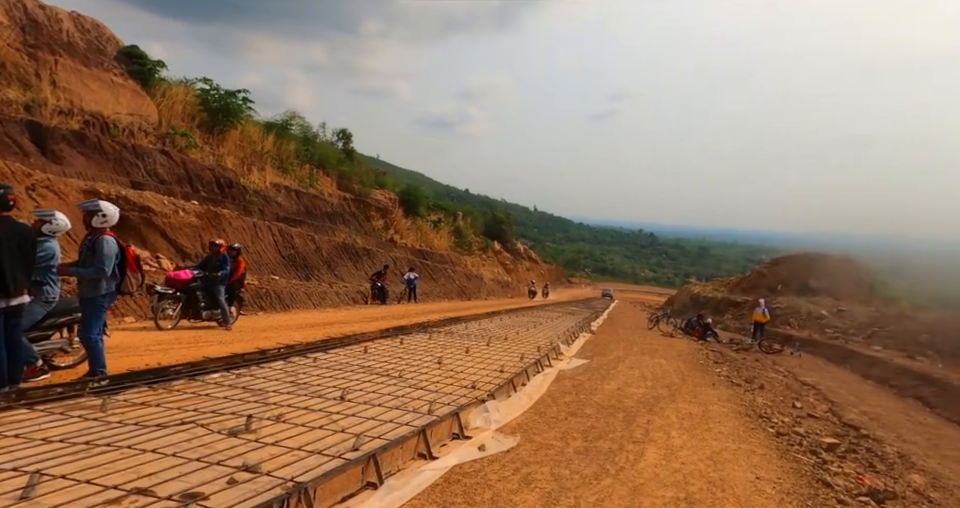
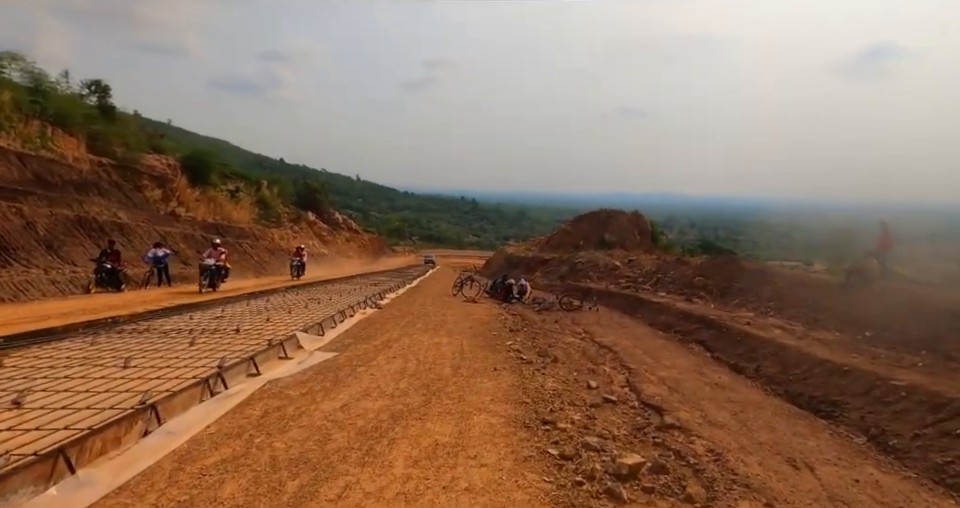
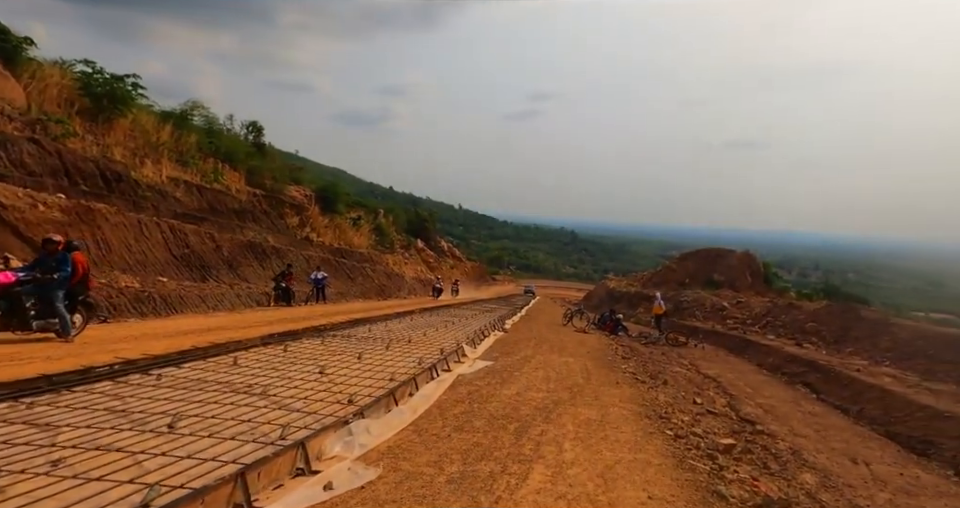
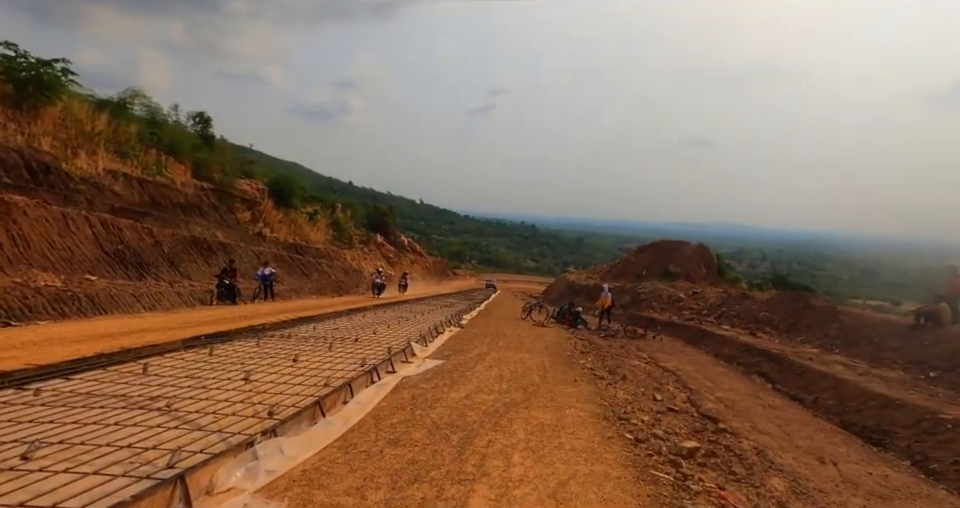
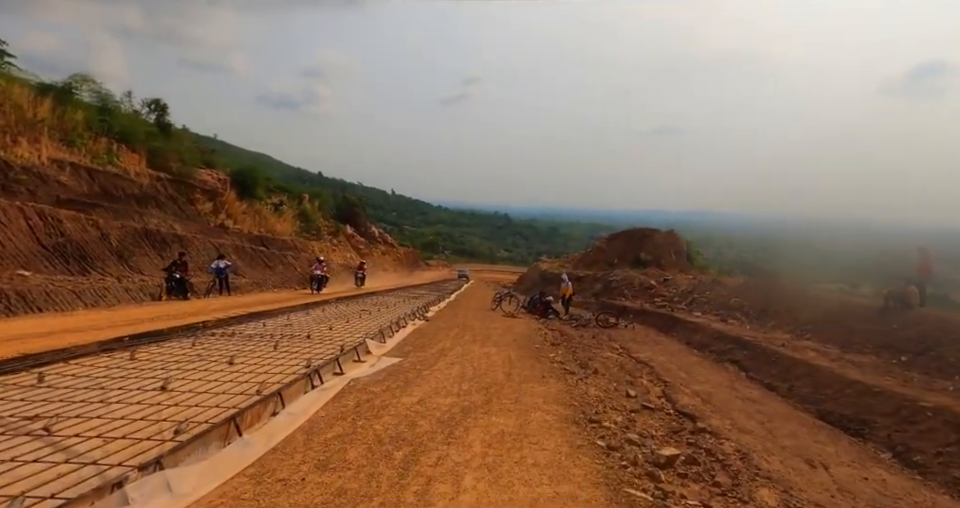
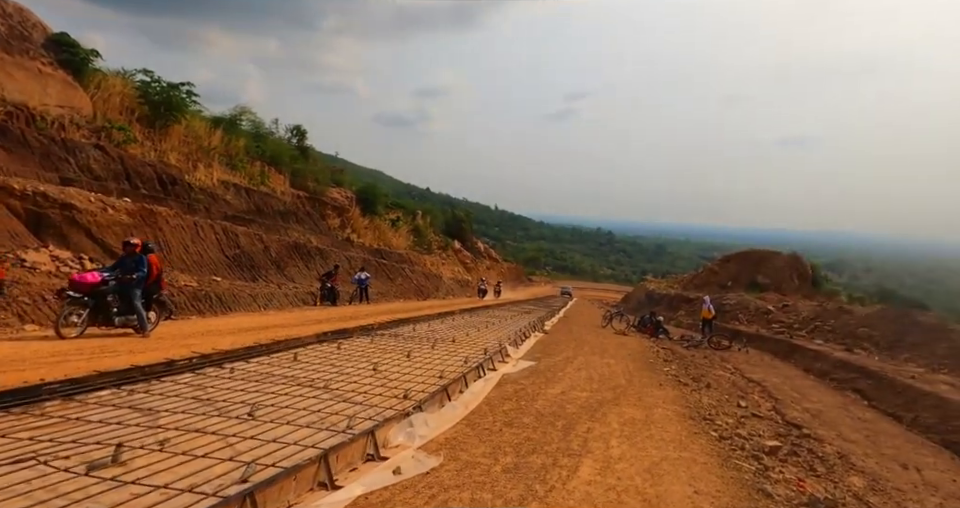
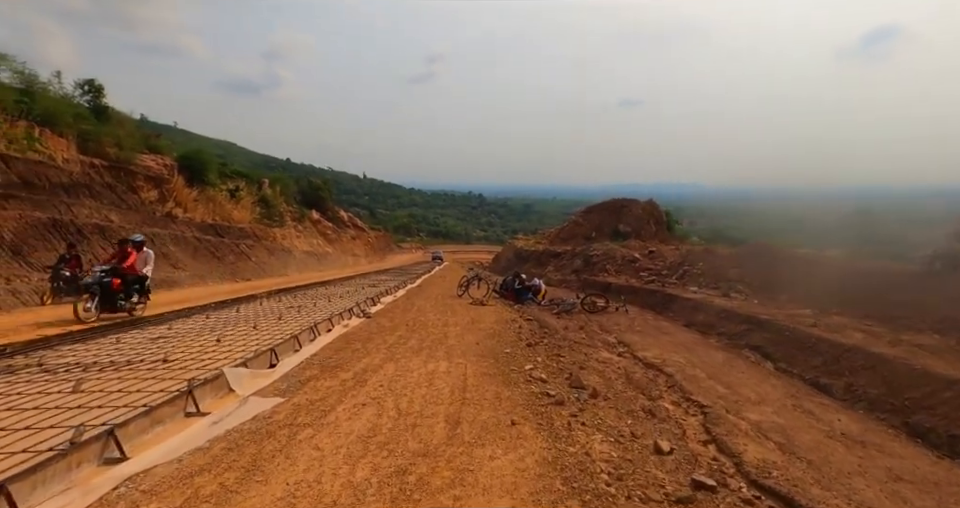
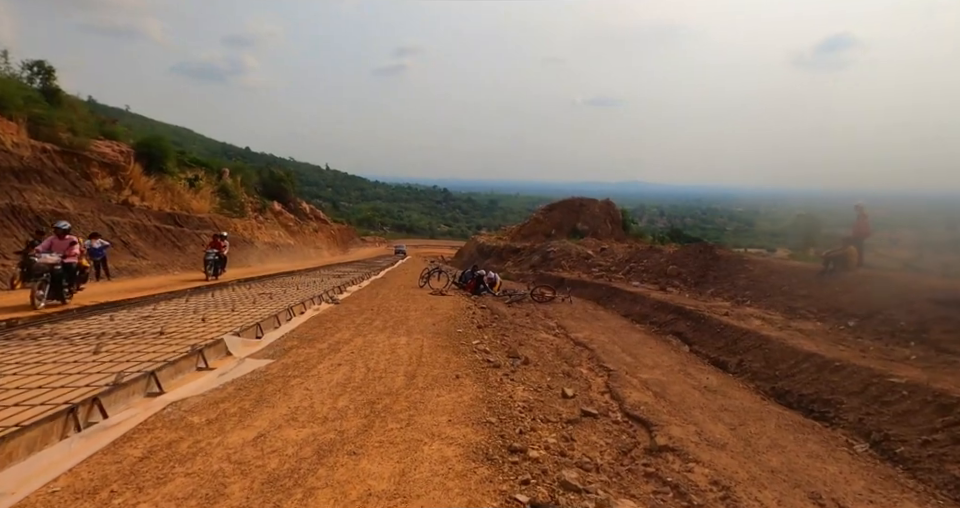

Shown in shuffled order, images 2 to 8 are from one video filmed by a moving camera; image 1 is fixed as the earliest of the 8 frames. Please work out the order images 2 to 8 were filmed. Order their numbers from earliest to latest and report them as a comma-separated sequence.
6, 3, 4, 5, 2, 8, 7
